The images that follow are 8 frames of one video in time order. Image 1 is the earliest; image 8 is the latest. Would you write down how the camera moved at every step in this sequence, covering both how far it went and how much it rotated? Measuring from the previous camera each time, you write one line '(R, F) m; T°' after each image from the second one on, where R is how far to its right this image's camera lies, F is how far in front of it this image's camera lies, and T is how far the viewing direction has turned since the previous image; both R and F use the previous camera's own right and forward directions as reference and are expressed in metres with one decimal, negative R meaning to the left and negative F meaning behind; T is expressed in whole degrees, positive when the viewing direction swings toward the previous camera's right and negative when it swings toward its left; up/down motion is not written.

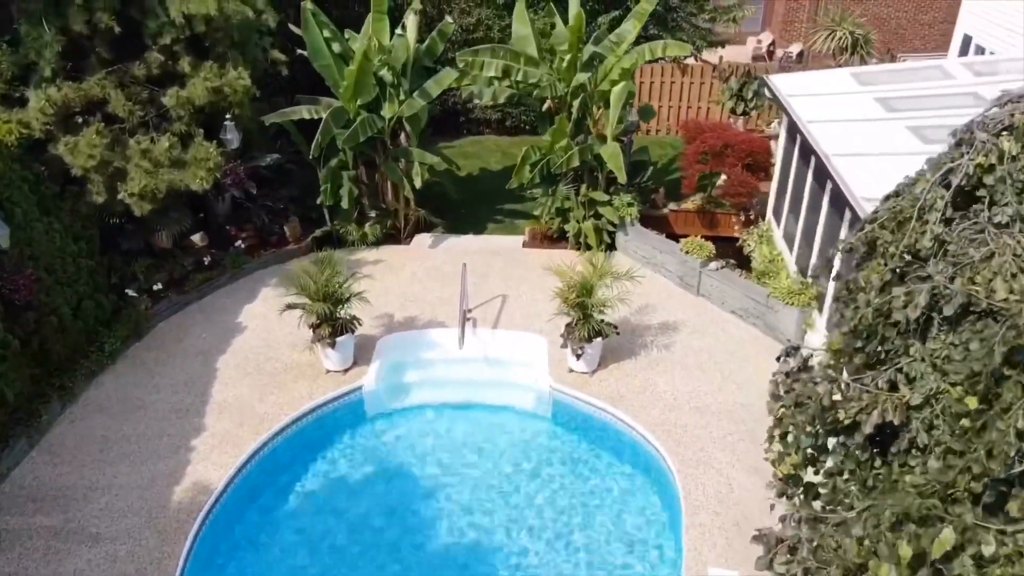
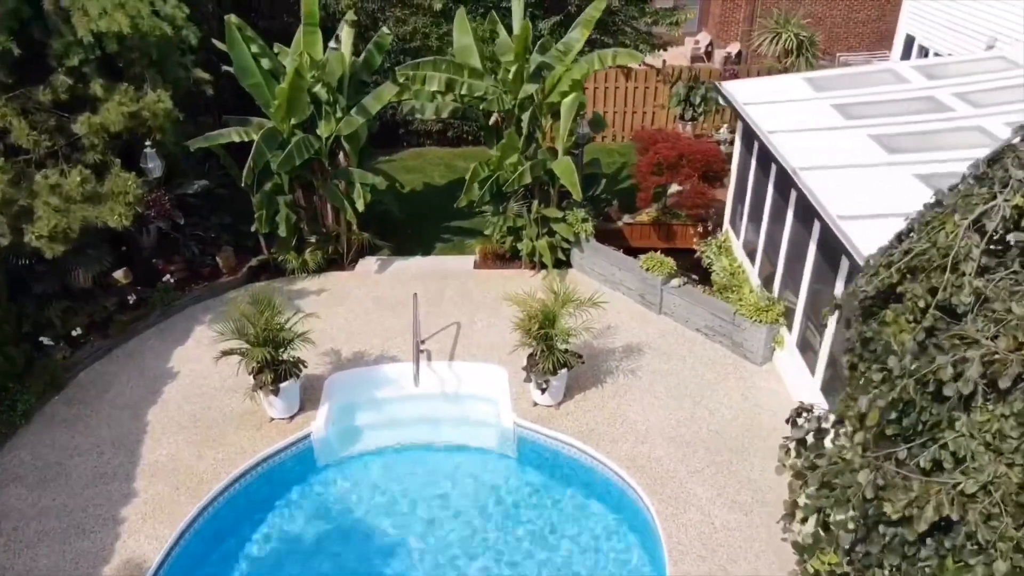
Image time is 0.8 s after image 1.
(-0.2, +0.6) m; +4°
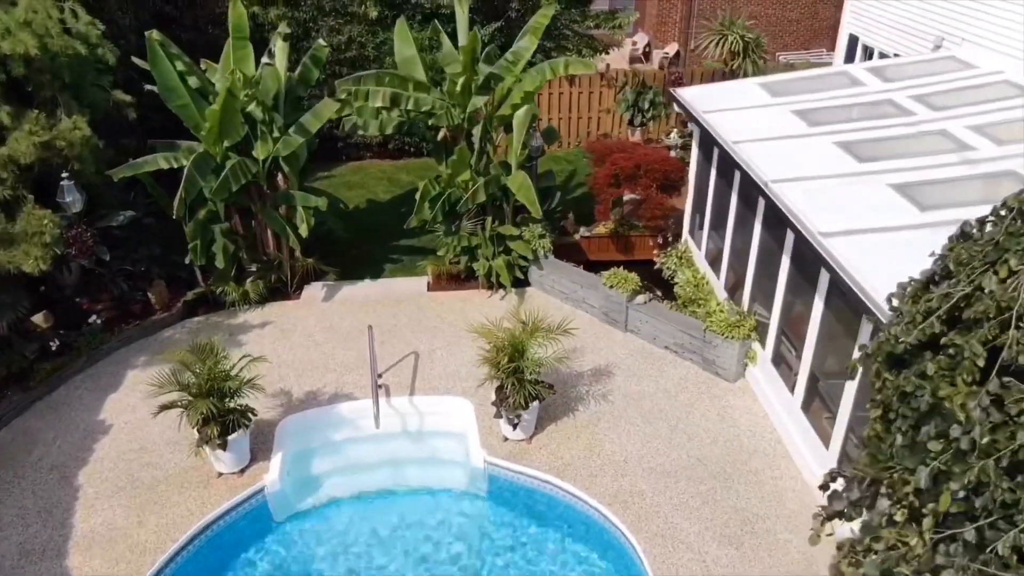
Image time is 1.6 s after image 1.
(-0.3, +0.6) m; +4°
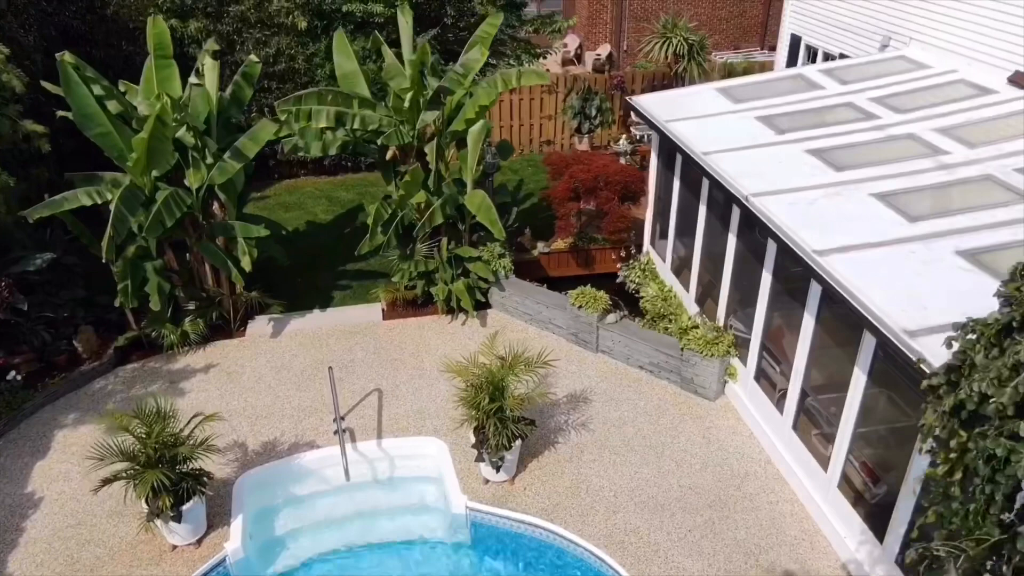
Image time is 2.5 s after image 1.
(-0.5, +0.6) m; +5°
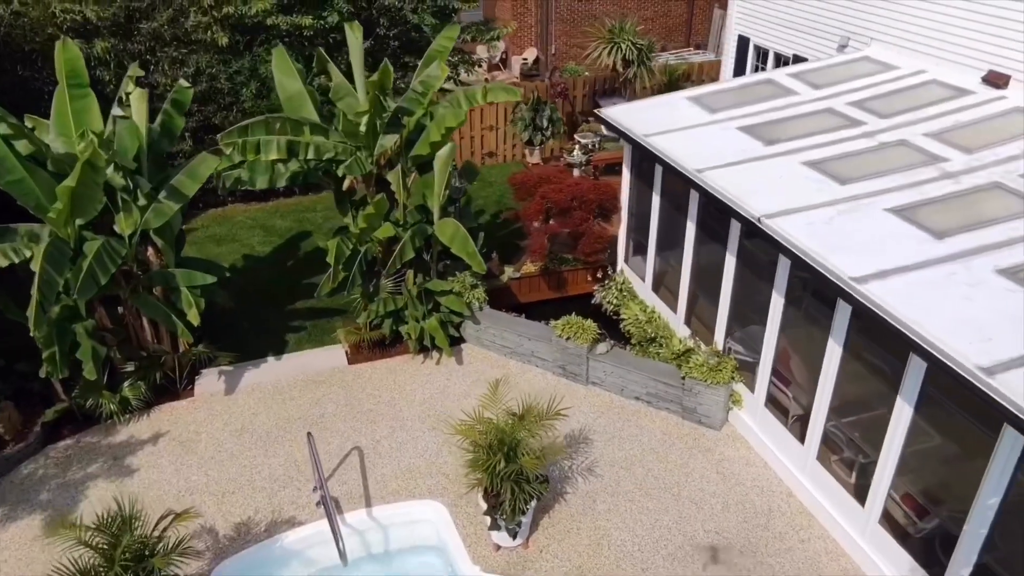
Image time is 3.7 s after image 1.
(-0.8, +0.8) m; +6°
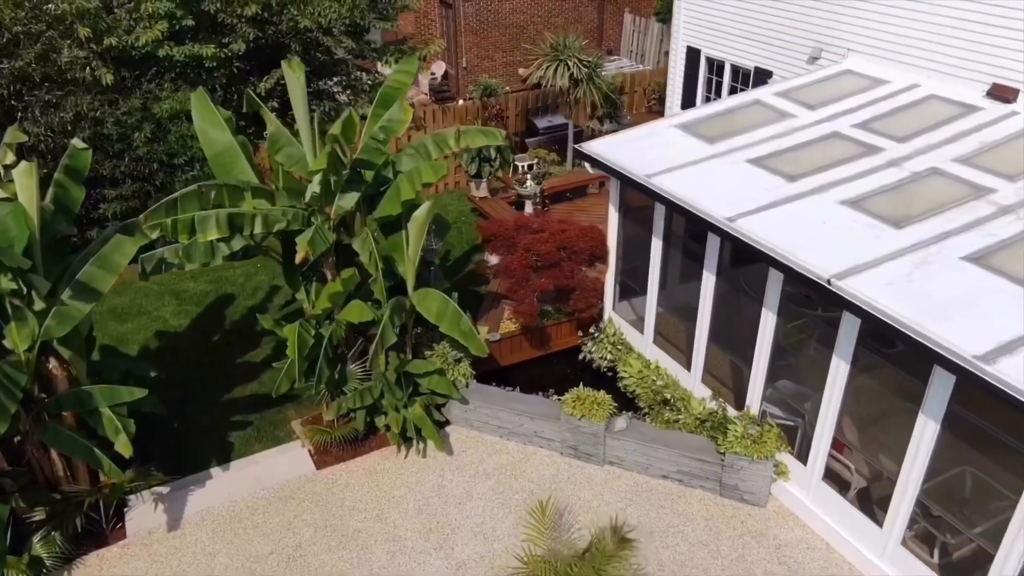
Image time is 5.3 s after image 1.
(-1.1, +1.5) m; +8°
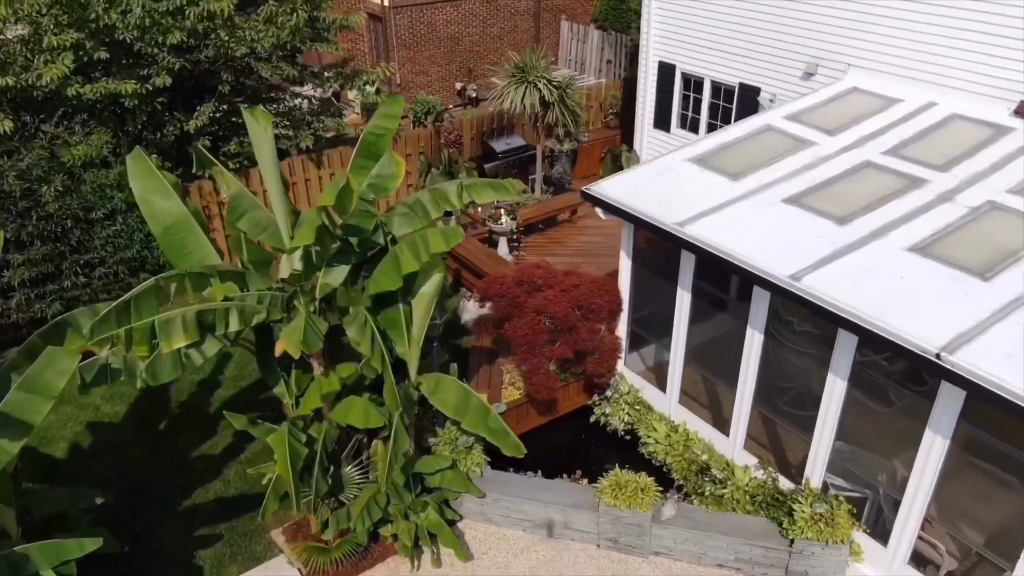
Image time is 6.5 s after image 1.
(-0.9, +1.3) m; +6°
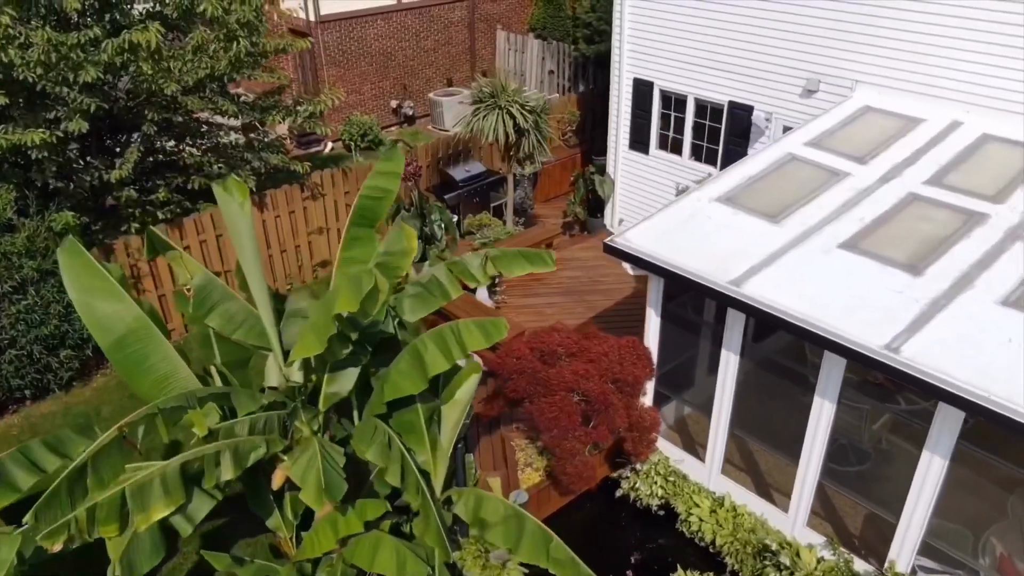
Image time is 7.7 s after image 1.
(-0.9, +1.2) m; +6°
